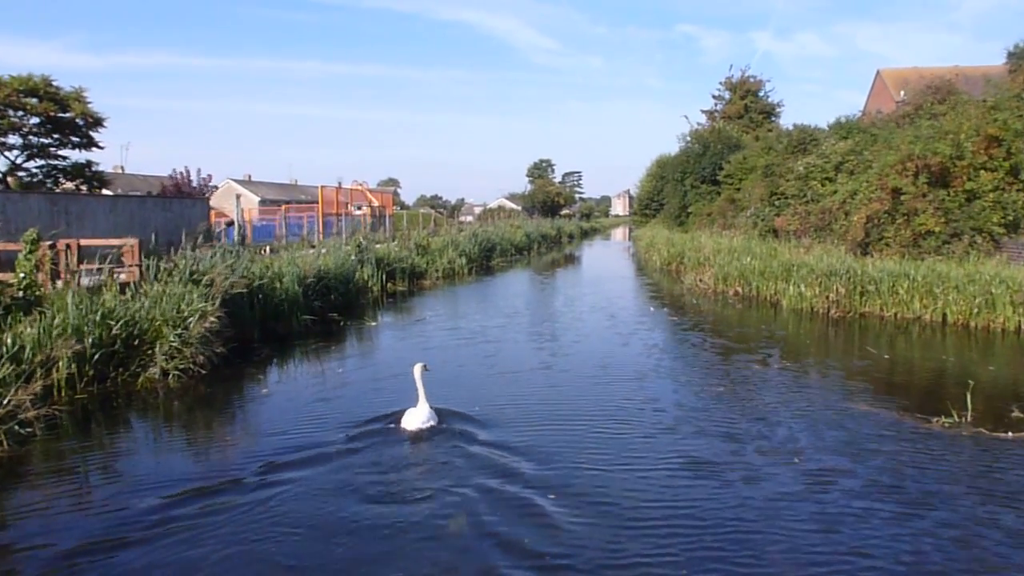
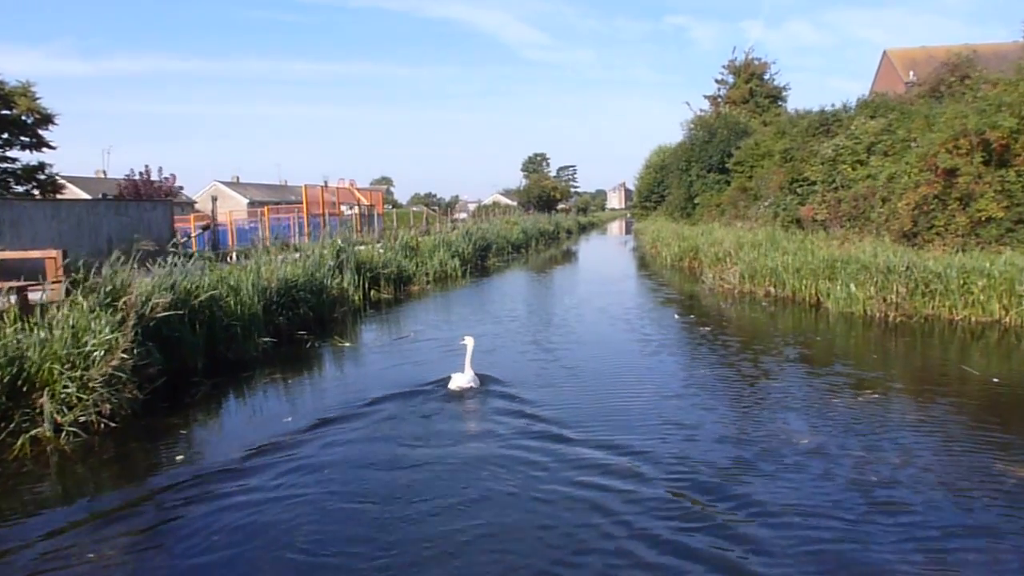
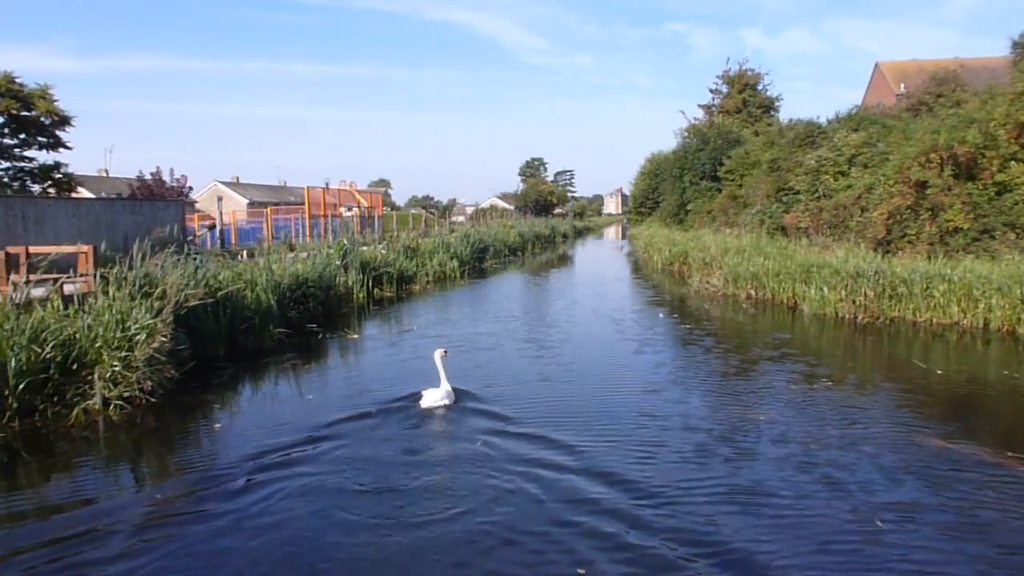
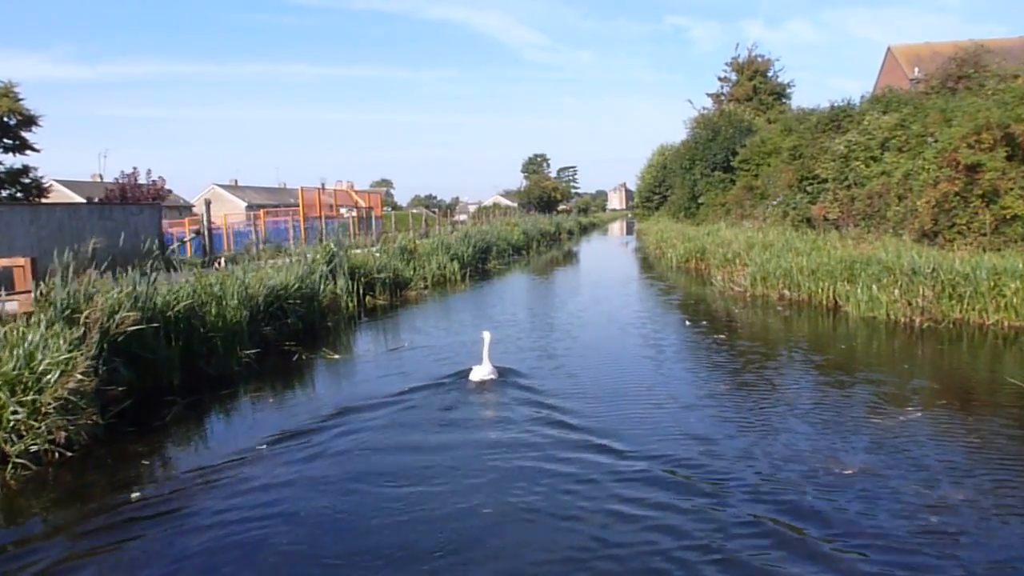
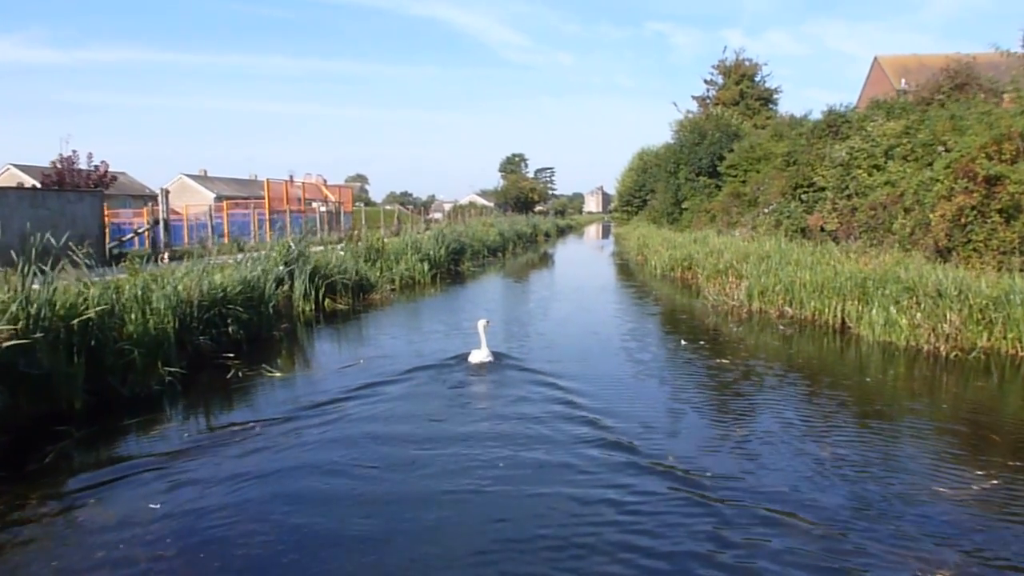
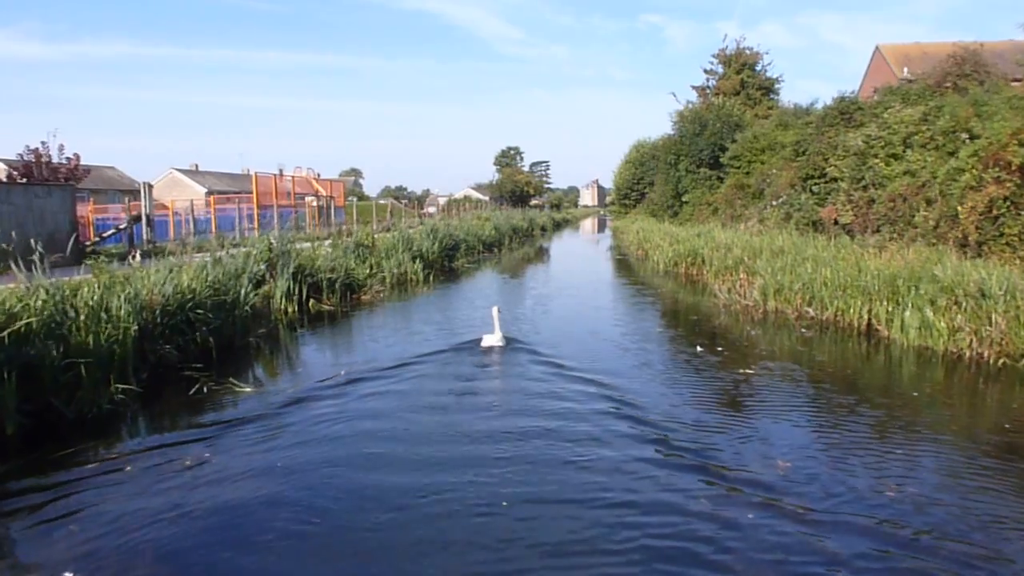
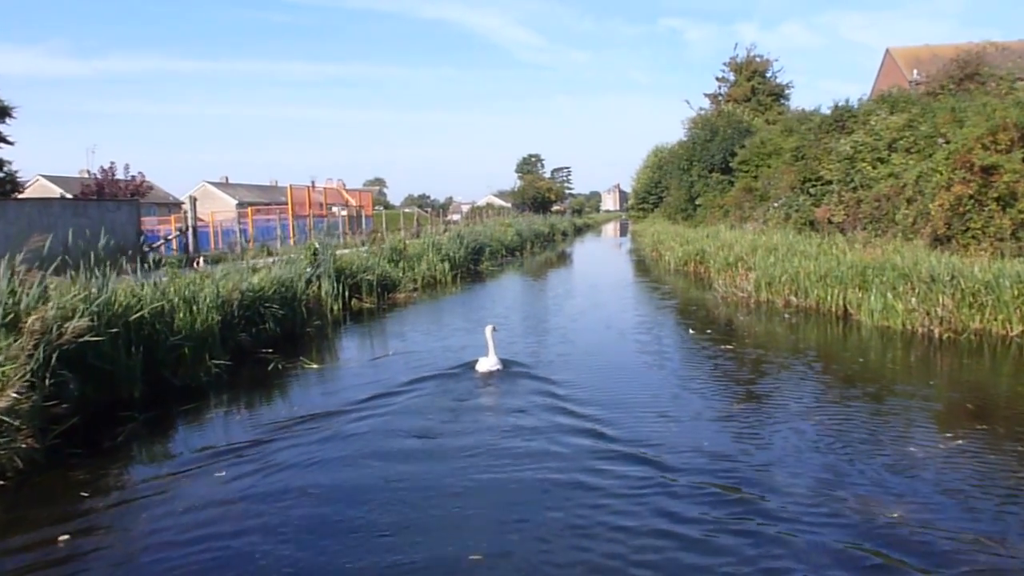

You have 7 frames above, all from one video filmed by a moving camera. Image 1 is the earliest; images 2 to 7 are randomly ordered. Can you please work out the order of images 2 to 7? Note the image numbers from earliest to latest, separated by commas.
3, 2, 4, 7, 5, 6
